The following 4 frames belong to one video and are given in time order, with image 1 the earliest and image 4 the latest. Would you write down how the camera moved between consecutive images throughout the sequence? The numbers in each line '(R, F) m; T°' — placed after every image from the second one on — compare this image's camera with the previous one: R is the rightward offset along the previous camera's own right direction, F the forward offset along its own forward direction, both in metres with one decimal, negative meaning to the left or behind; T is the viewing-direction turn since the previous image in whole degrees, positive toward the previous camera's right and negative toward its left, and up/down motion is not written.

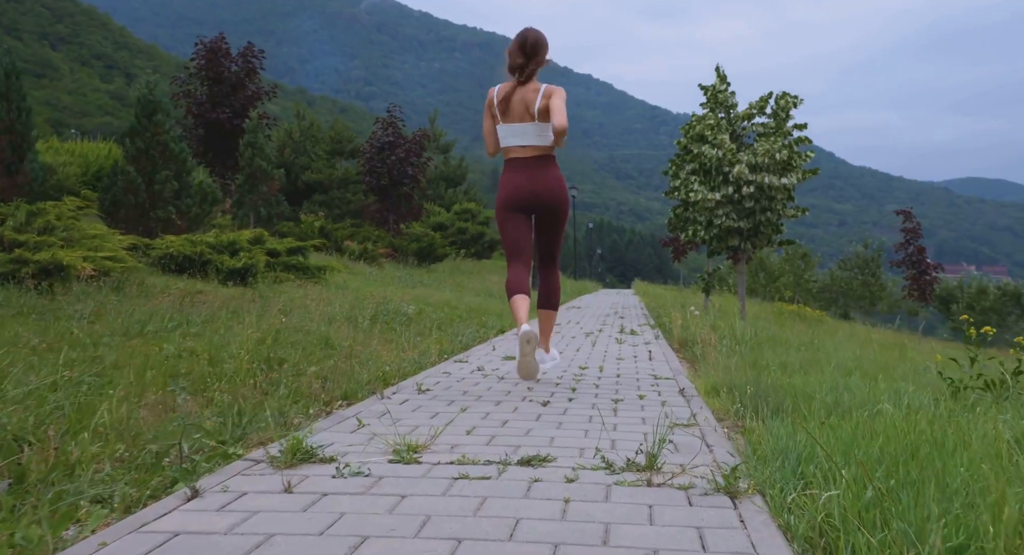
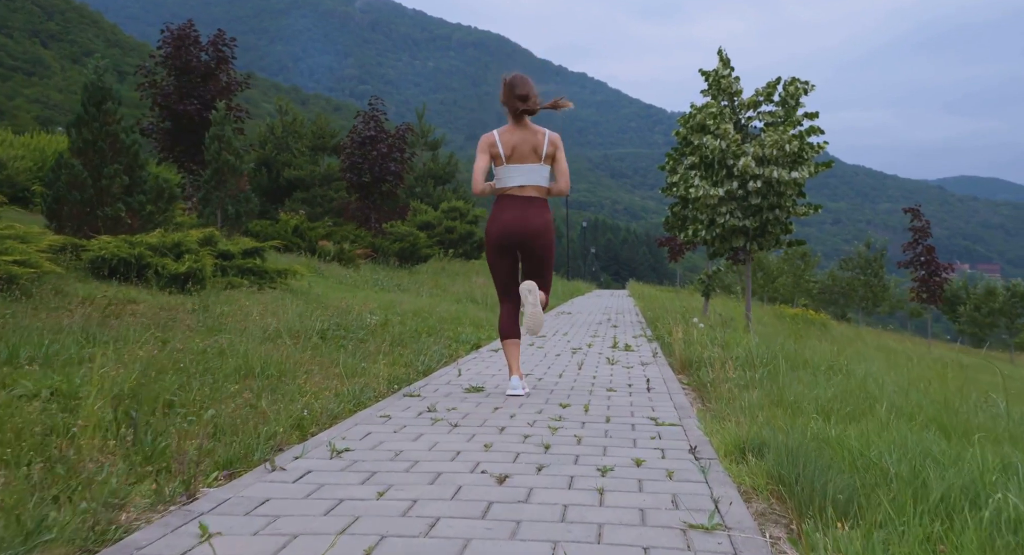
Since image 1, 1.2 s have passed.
(+0.2, +1.2) m; 0°
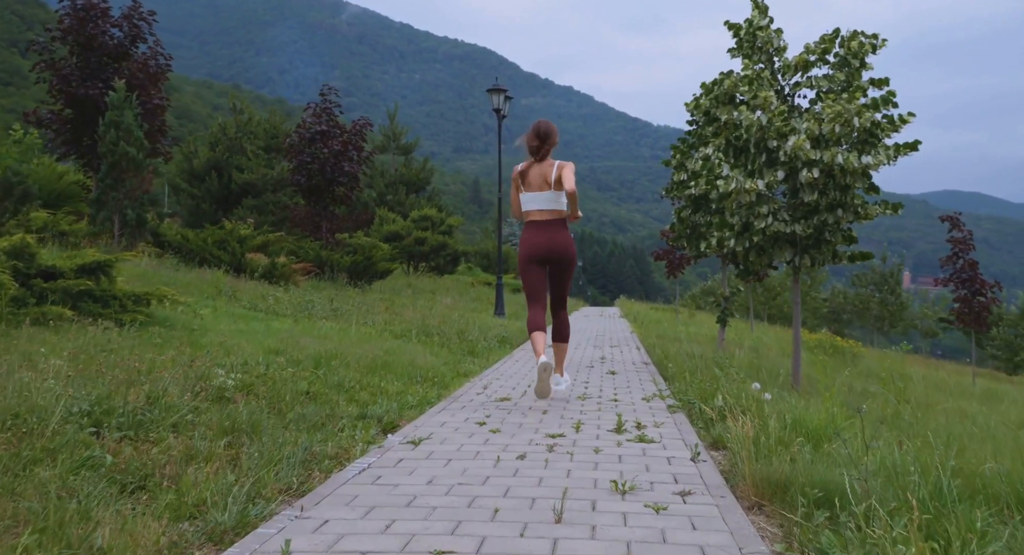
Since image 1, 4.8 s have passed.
(+0.3, +3.2) m; +1°
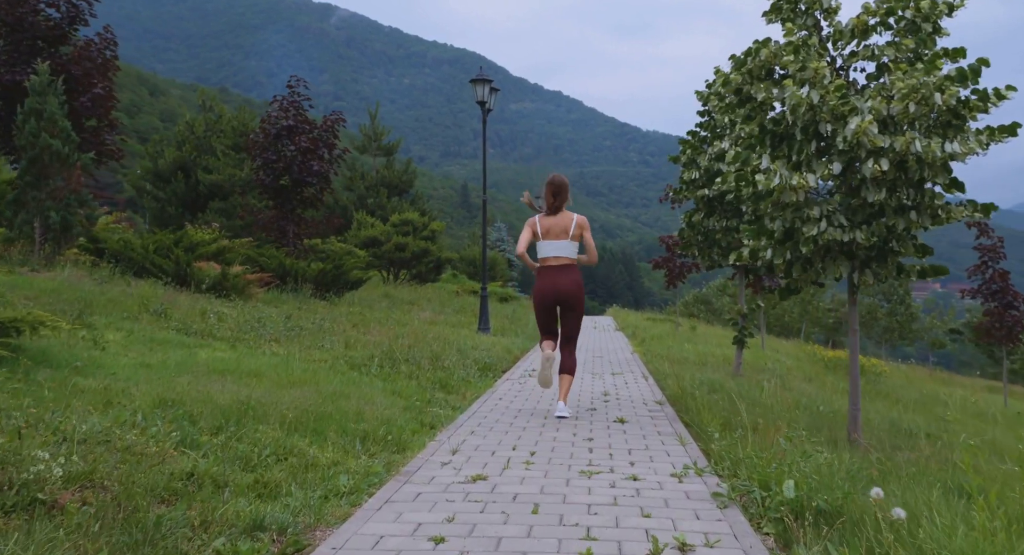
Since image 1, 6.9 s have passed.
(+0.1, +1.8) m; +1°
